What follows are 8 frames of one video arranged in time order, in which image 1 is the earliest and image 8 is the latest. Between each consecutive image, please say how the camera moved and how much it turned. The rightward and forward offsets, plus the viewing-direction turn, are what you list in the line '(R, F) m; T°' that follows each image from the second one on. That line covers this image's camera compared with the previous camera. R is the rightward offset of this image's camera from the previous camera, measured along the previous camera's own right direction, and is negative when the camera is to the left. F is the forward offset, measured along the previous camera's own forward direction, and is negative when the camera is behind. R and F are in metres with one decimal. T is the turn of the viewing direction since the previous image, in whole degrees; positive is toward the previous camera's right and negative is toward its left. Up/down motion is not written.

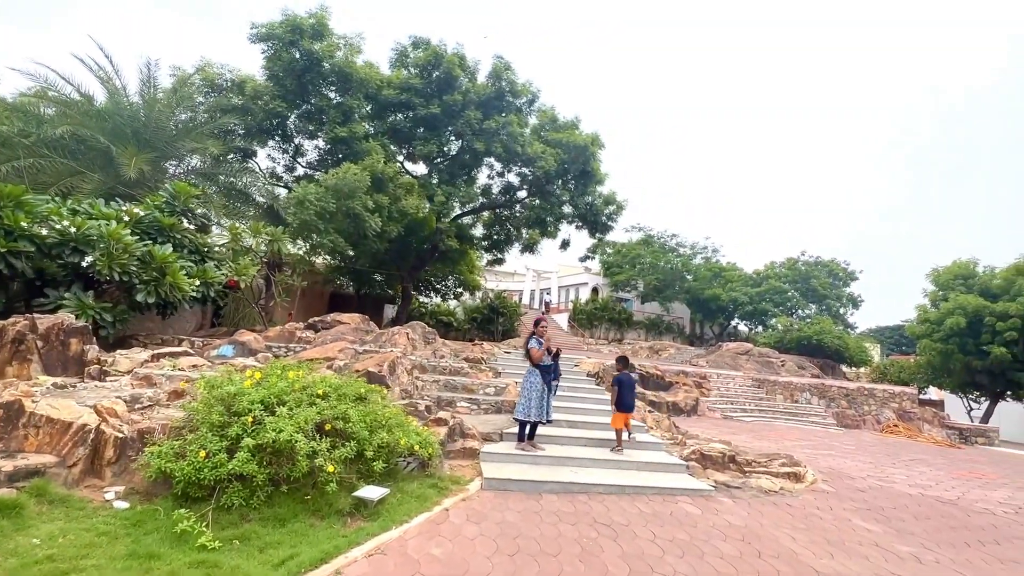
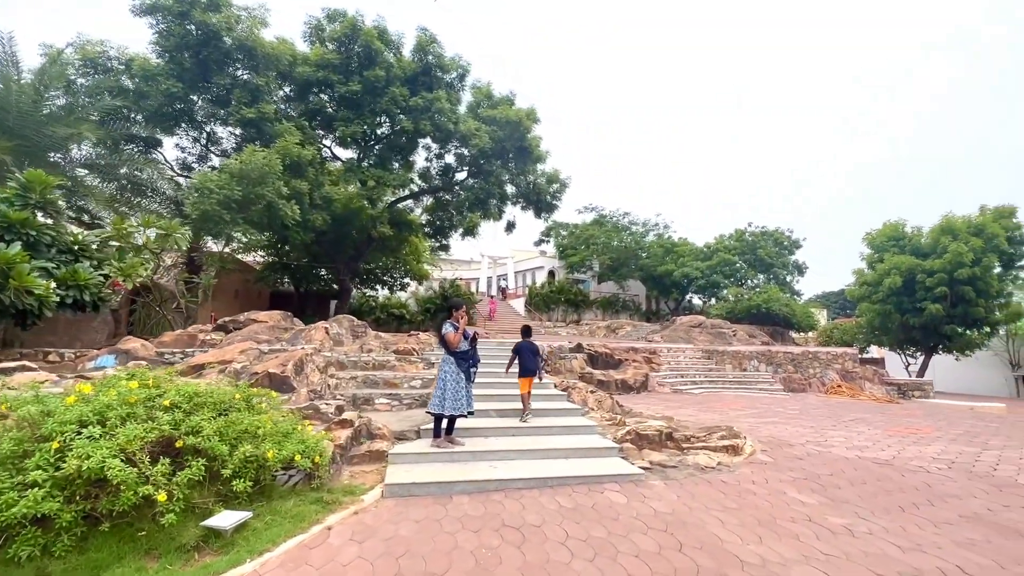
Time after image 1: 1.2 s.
(+0.7, +0.6) m; +4°
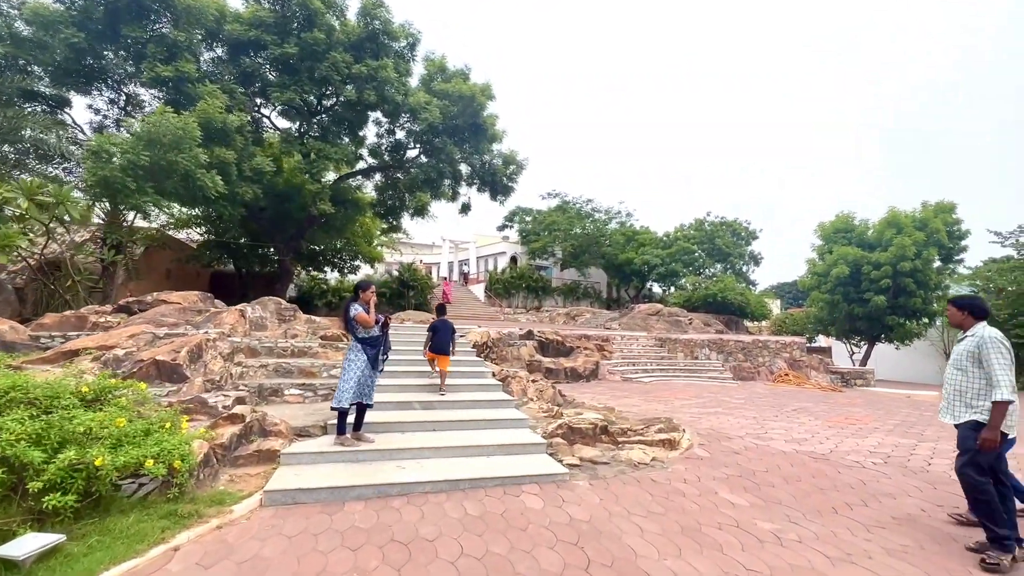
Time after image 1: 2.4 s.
(+0.5, +0.5) m; +4°
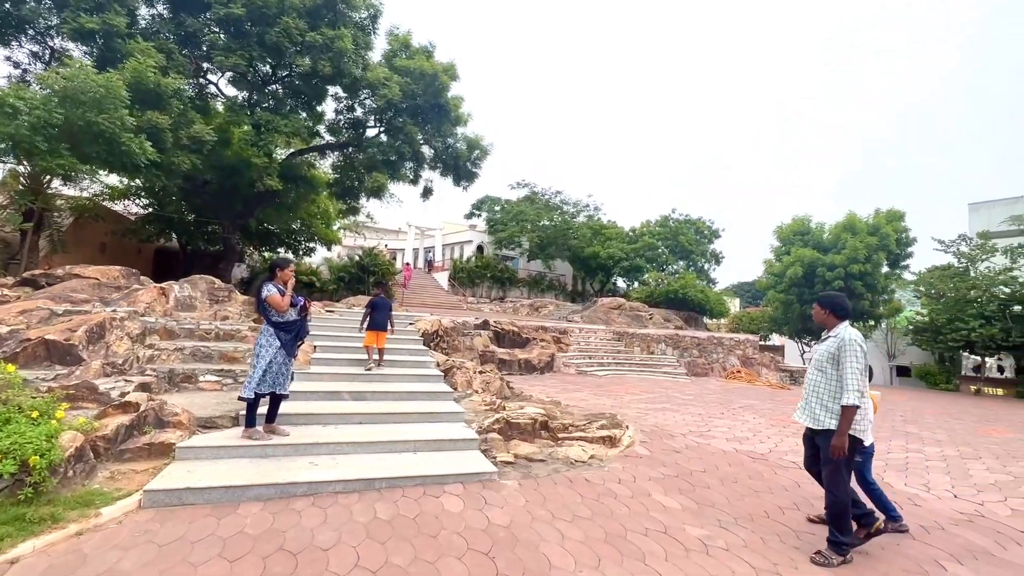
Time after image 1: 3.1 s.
(+0.3, +0.3) m; +4°
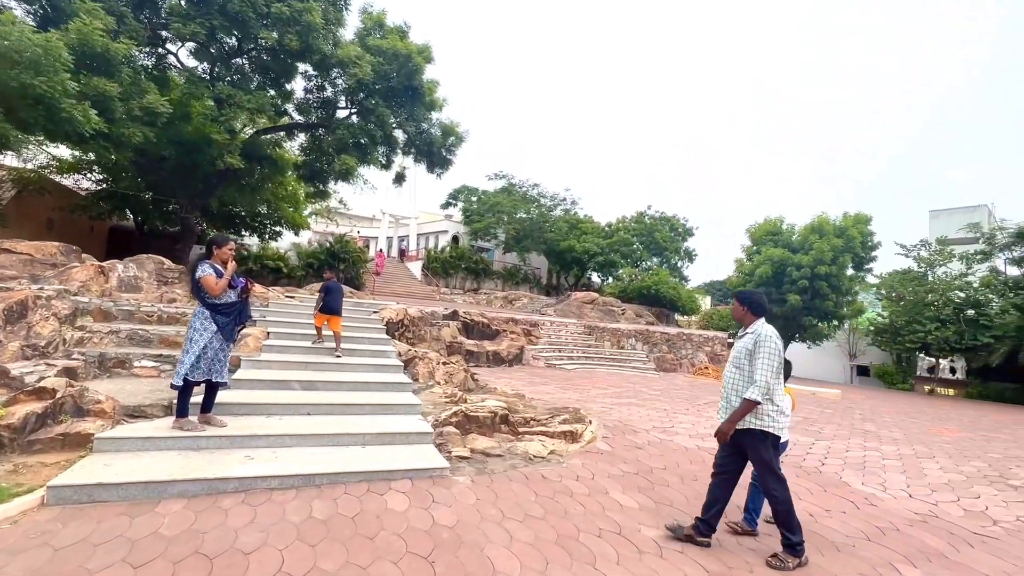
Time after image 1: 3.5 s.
(+0.2, +0.2) m; +3°
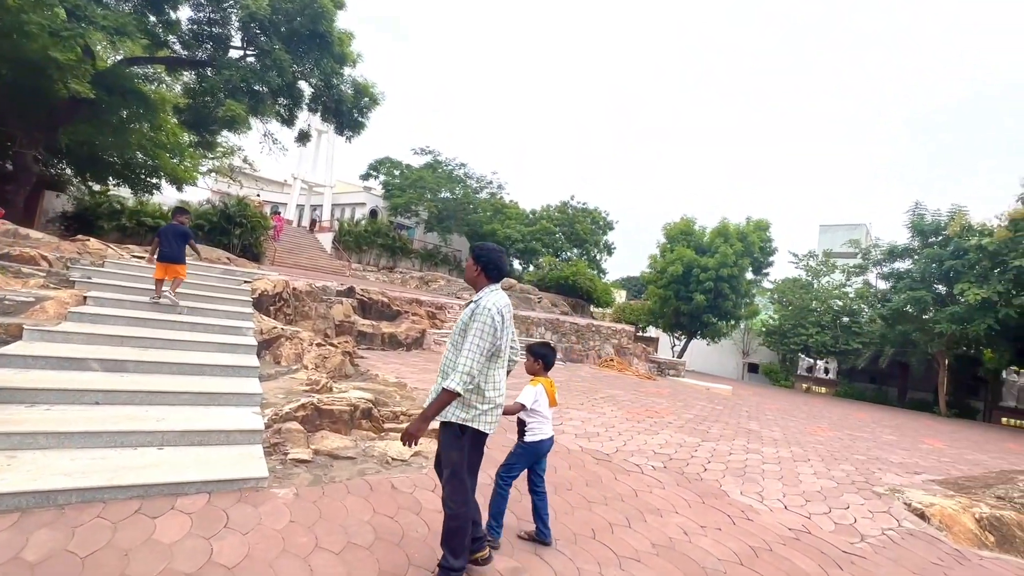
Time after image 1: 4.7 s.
(+0.5, +0.7) m; +9°
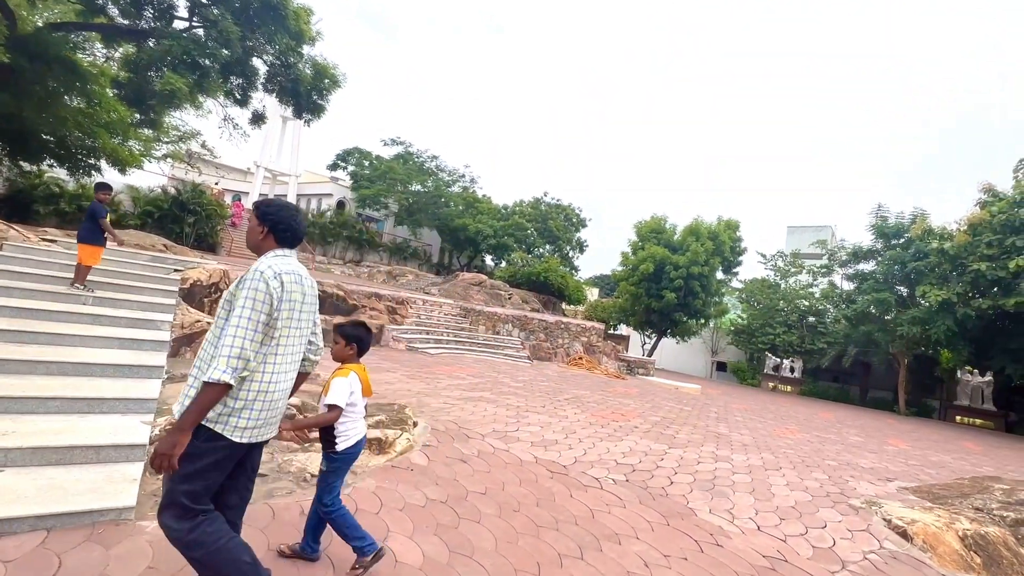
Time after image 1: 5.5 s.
(+0.2, +0.5) m; +3°
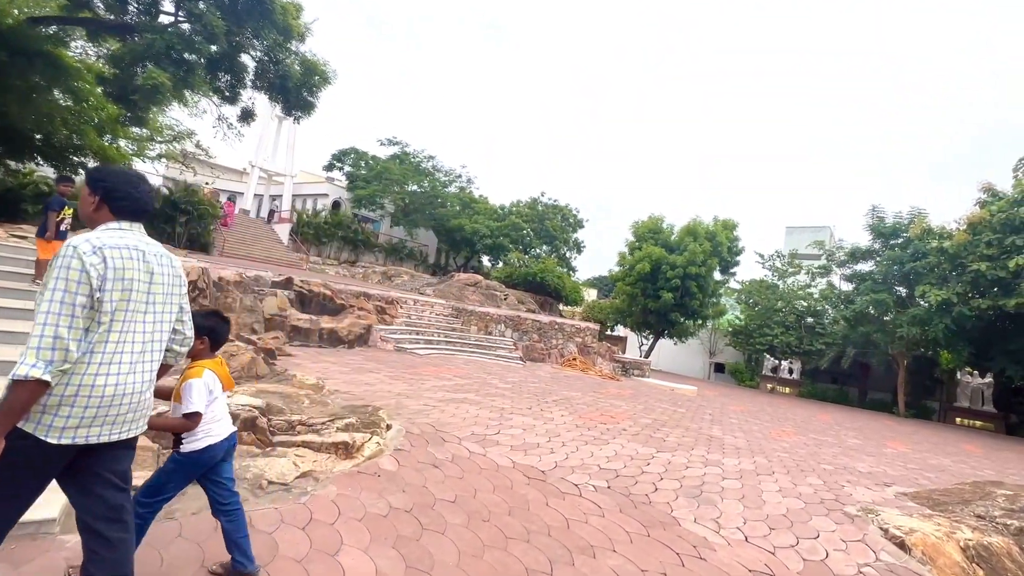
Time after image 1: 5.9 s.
(+0.2, +0.2) m; 0°
